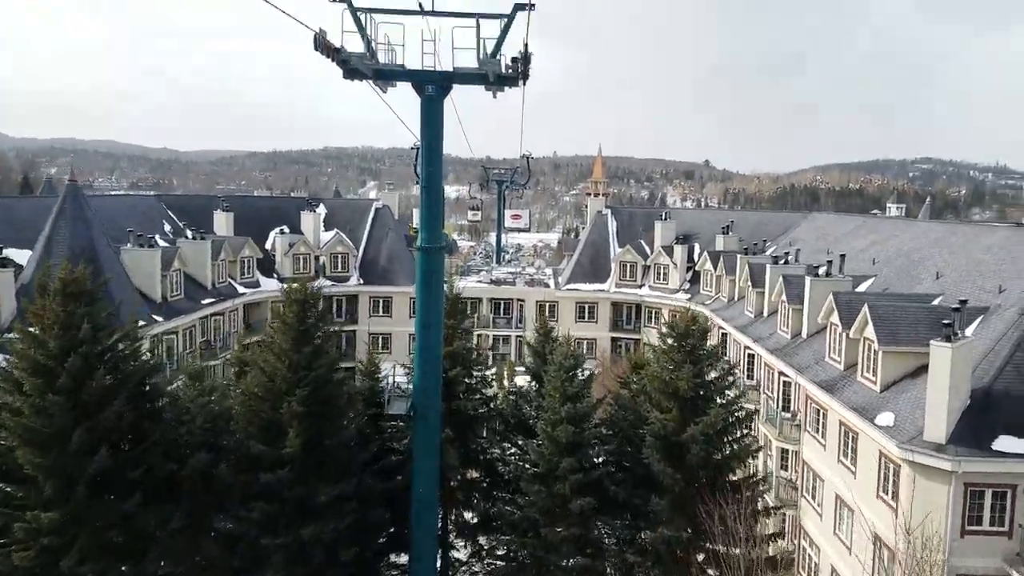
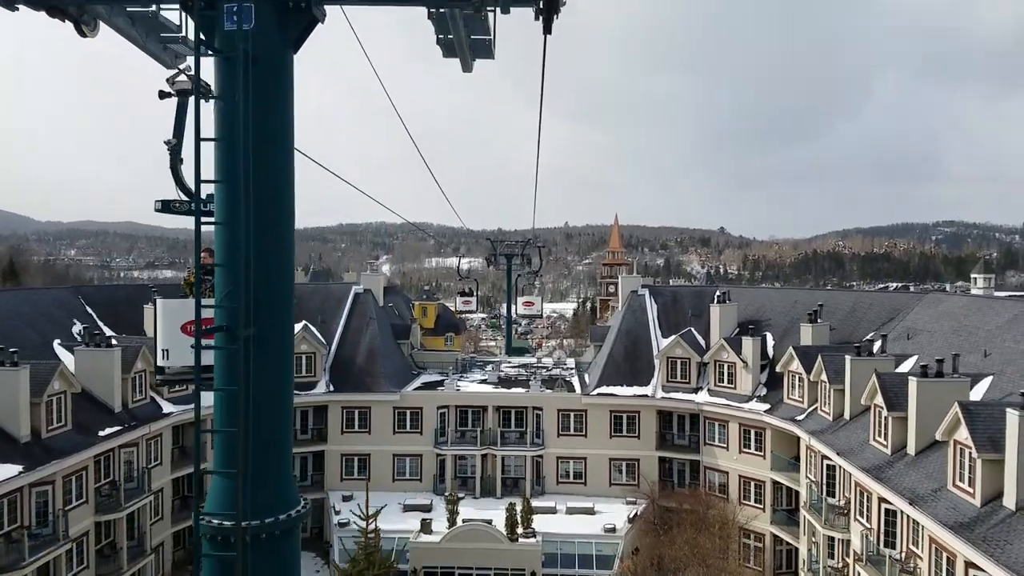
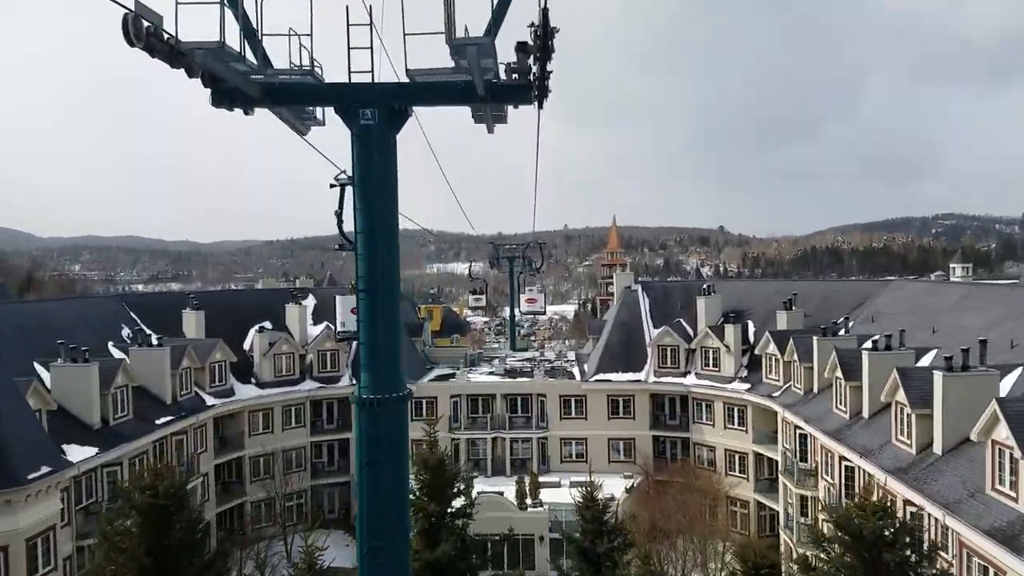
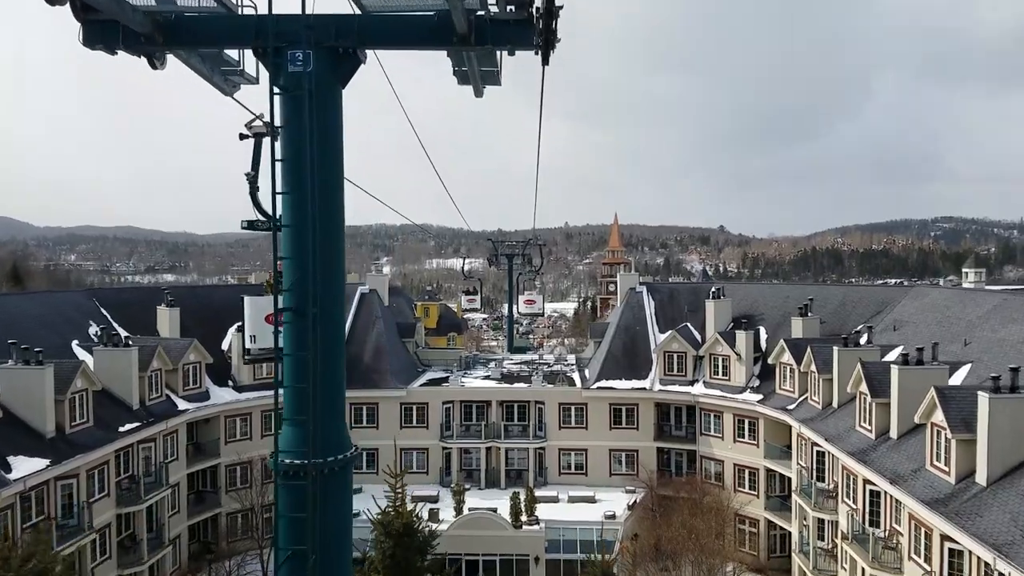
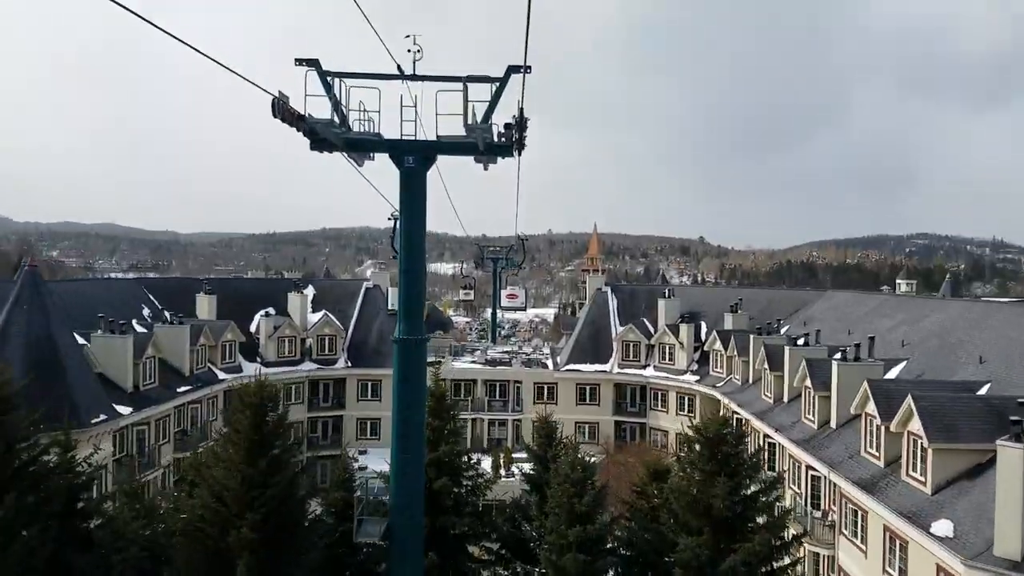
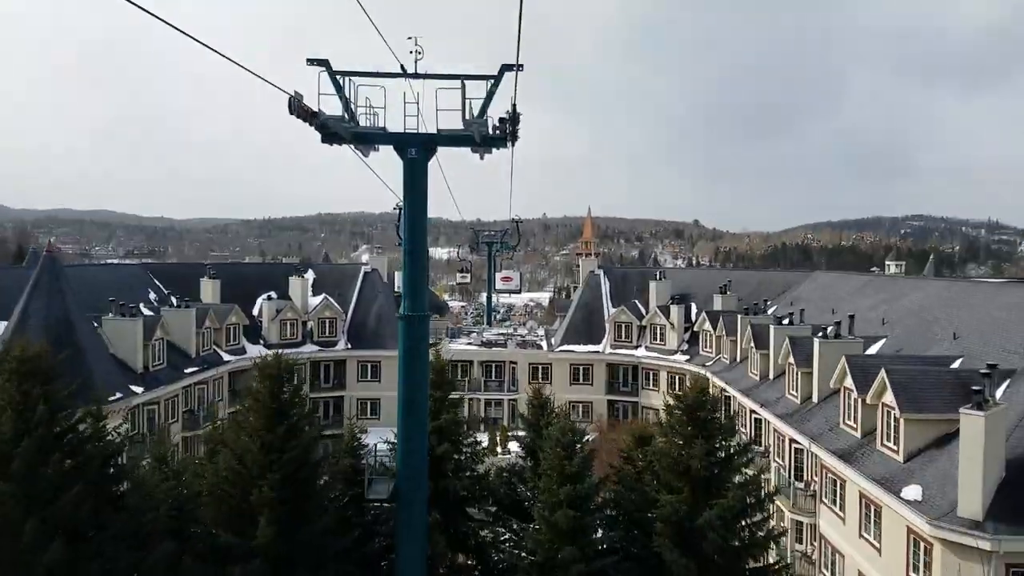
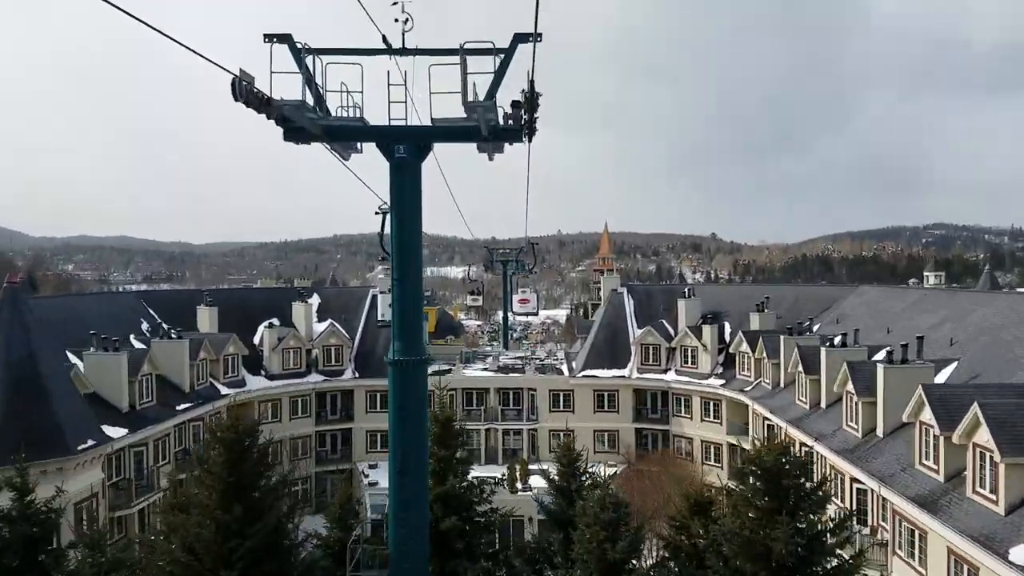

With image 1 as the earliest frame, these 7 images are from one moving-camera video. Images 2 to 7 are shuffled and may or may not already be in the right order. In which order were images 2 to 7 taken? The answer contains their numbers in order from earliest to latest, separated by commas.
6, 5, 7, 3, 4, 2
